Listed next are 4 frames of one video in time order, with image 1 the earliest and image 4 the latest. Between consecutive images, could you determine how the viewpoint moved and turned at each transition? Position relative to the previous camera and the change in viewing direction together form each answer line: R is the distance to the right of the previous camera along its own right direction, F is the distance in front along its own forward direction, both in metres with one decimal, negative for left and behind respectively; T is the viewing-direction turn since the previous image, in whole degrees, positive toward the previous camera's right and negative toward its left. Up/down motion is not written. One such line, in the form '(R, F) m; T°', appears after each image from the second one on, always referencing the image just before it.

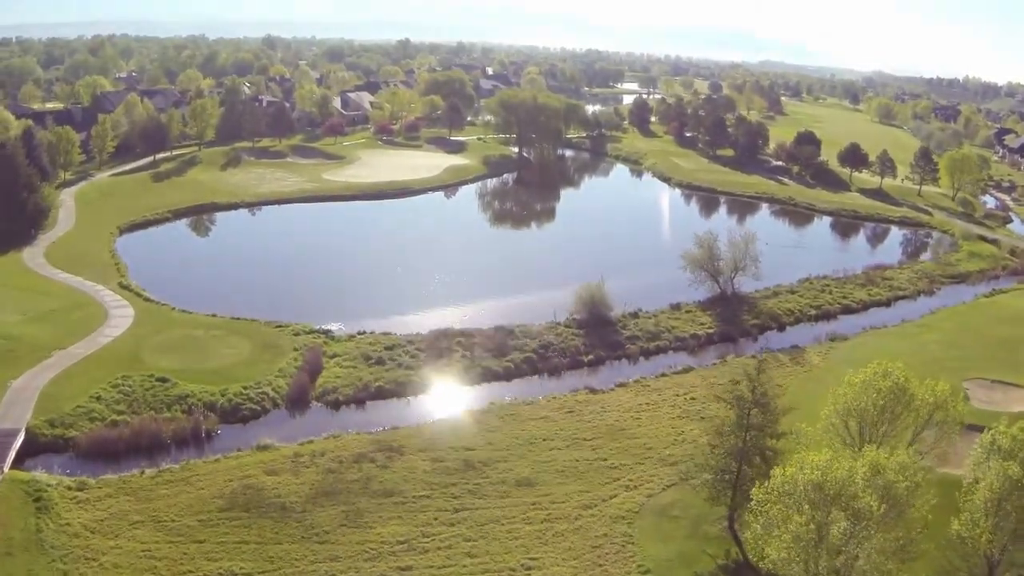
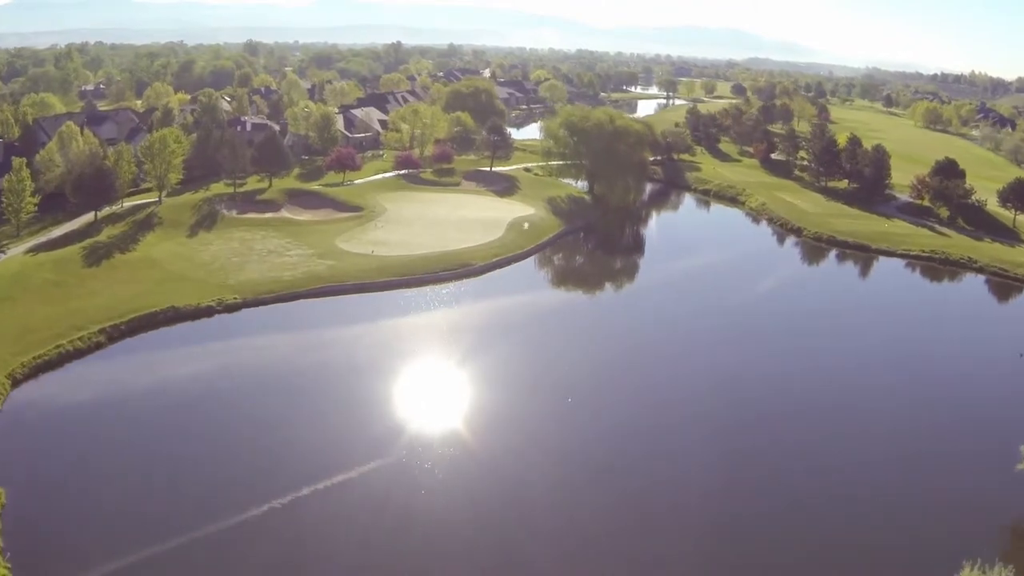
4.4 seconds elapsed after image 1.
(-8.0, +22.1) m; +1°
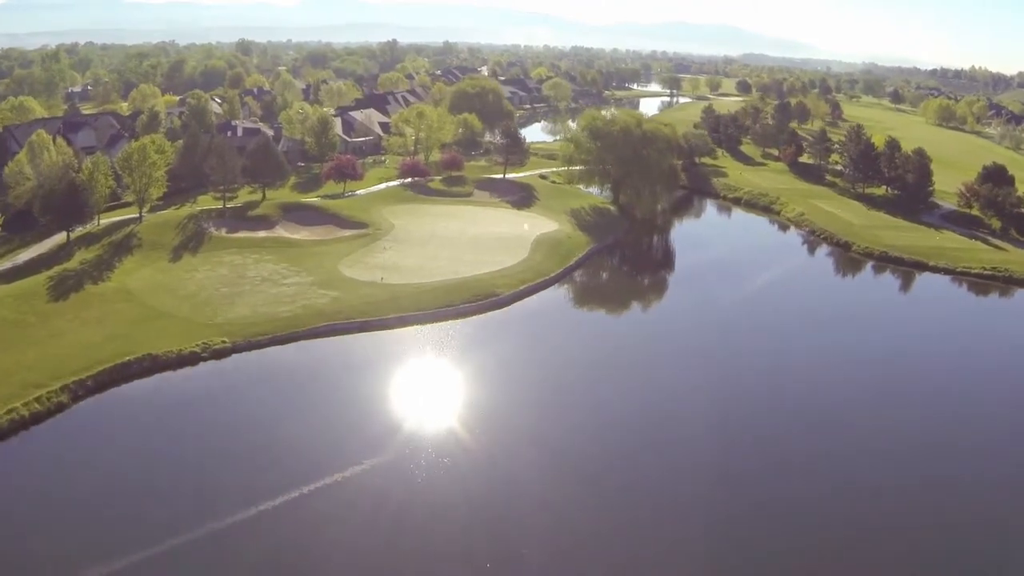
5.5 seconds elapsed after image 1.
(-1.9, +6.1) m; 0°
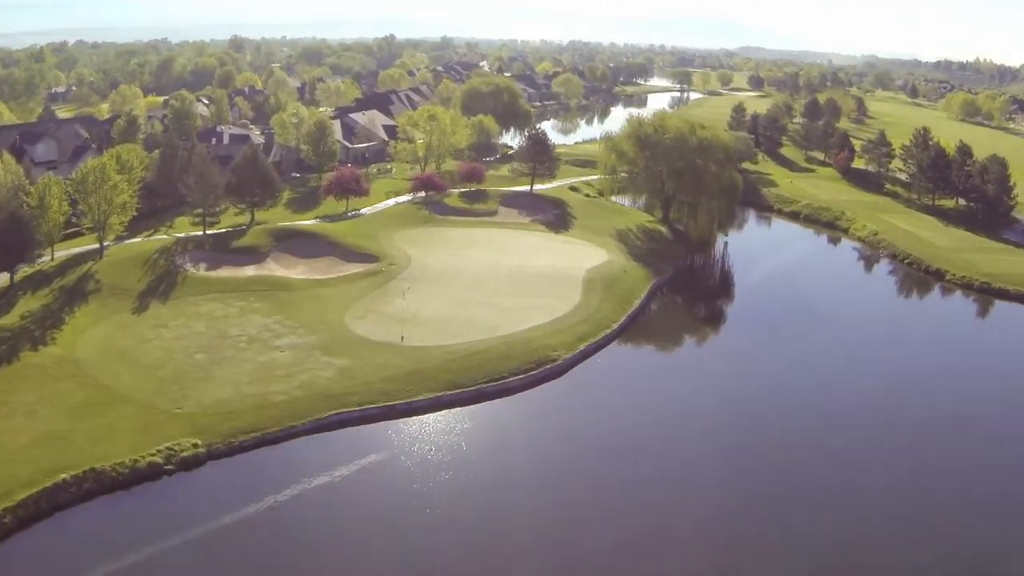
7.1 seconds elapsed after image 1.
(-2.6, +9.2) m; 0°
